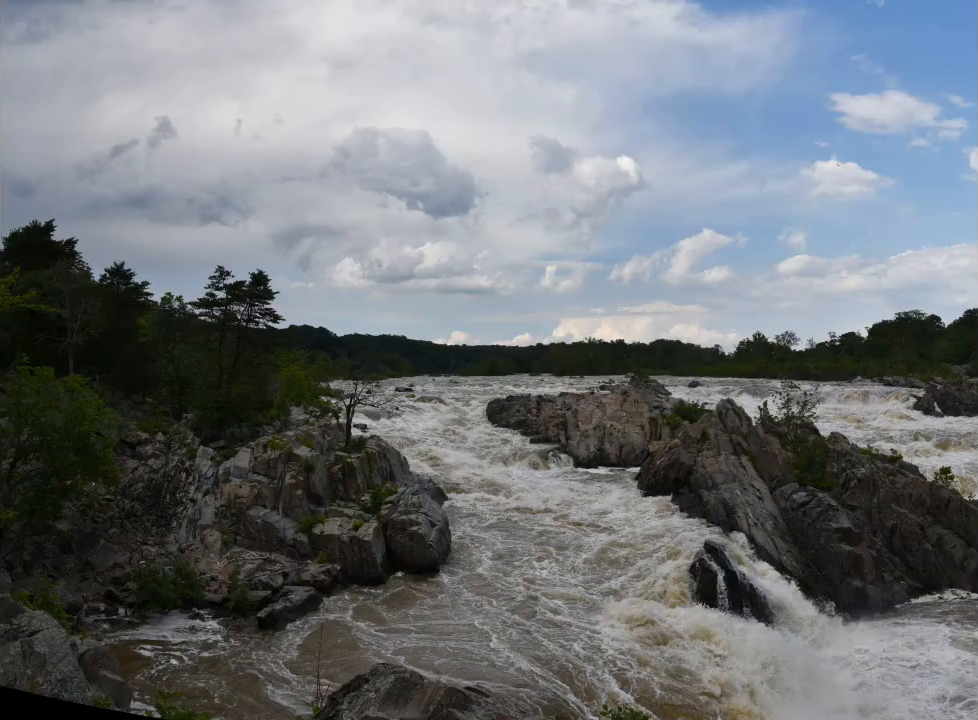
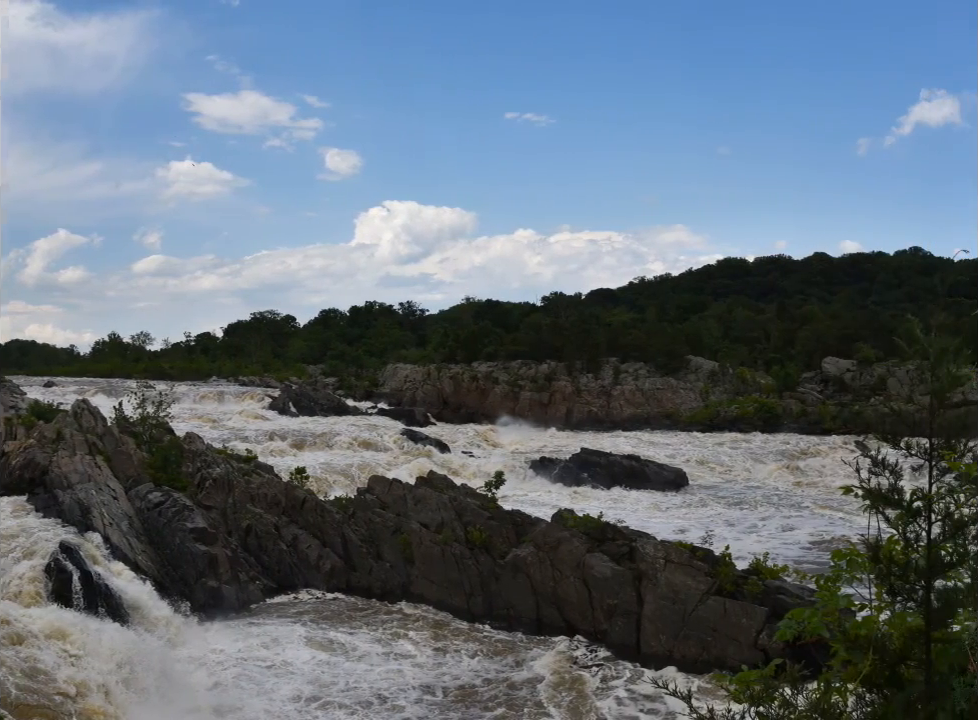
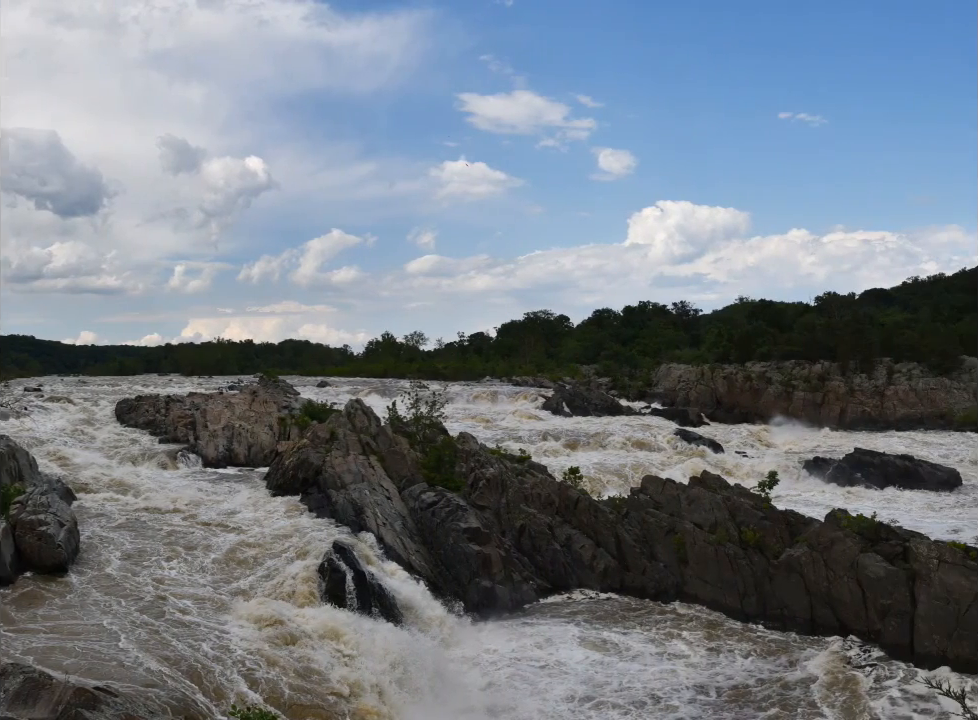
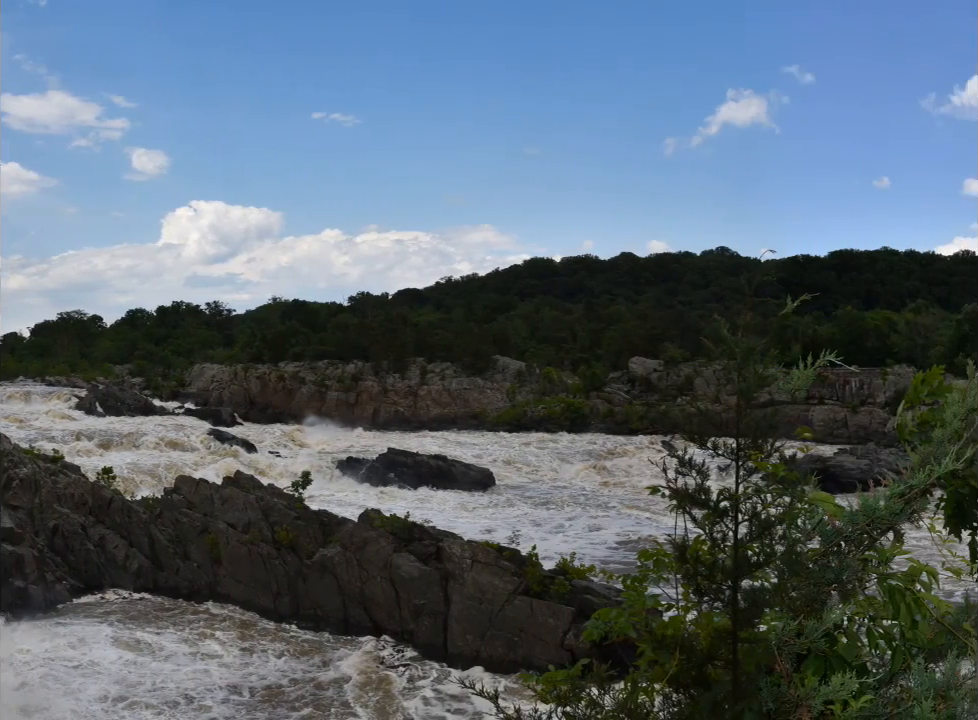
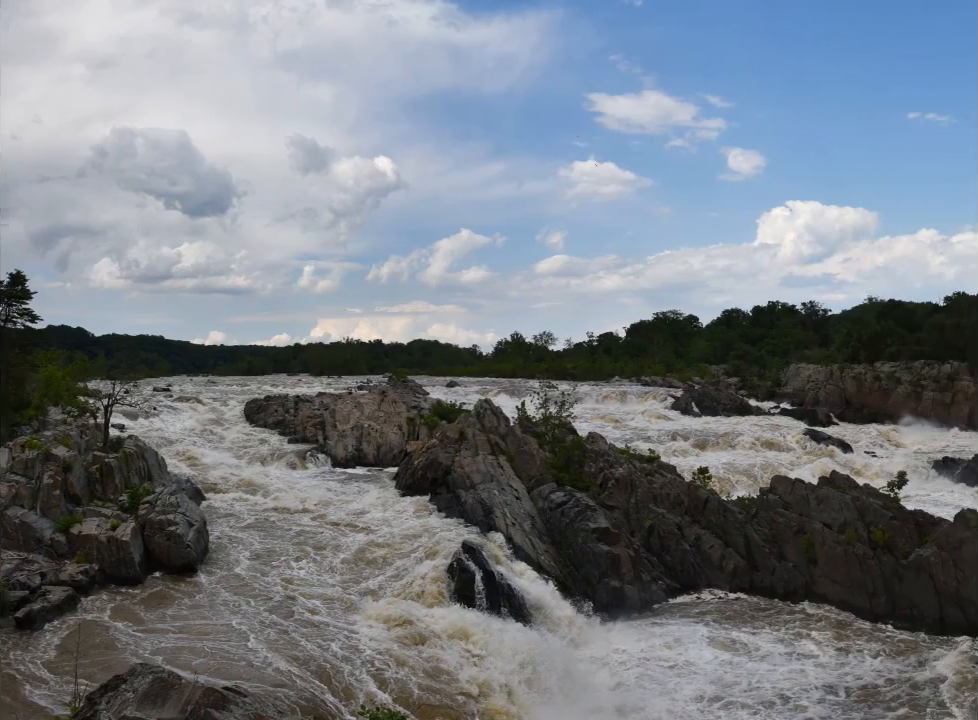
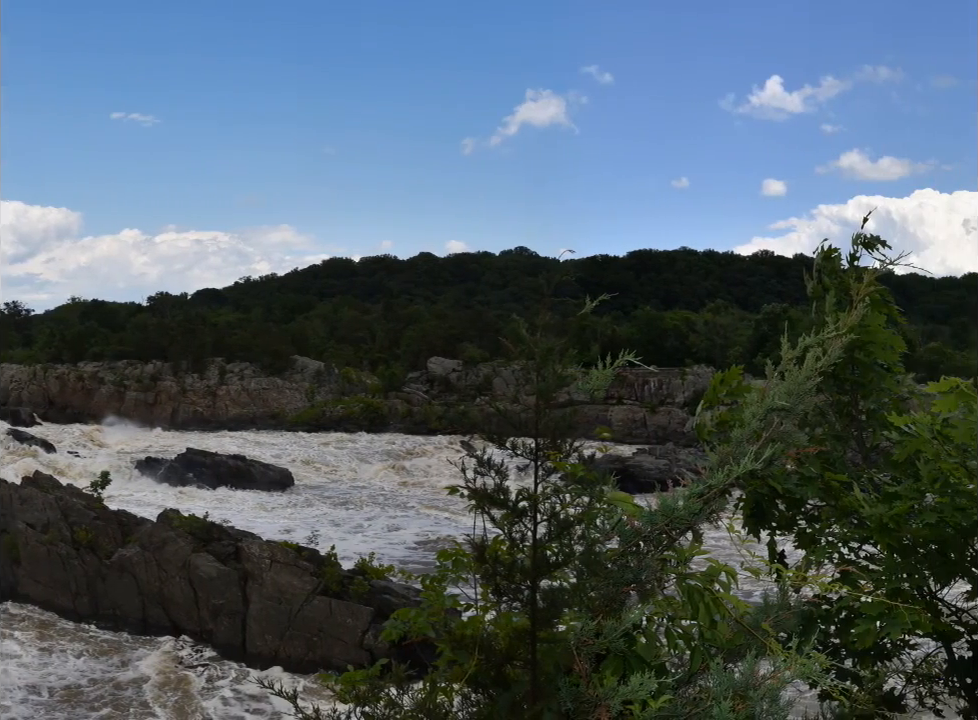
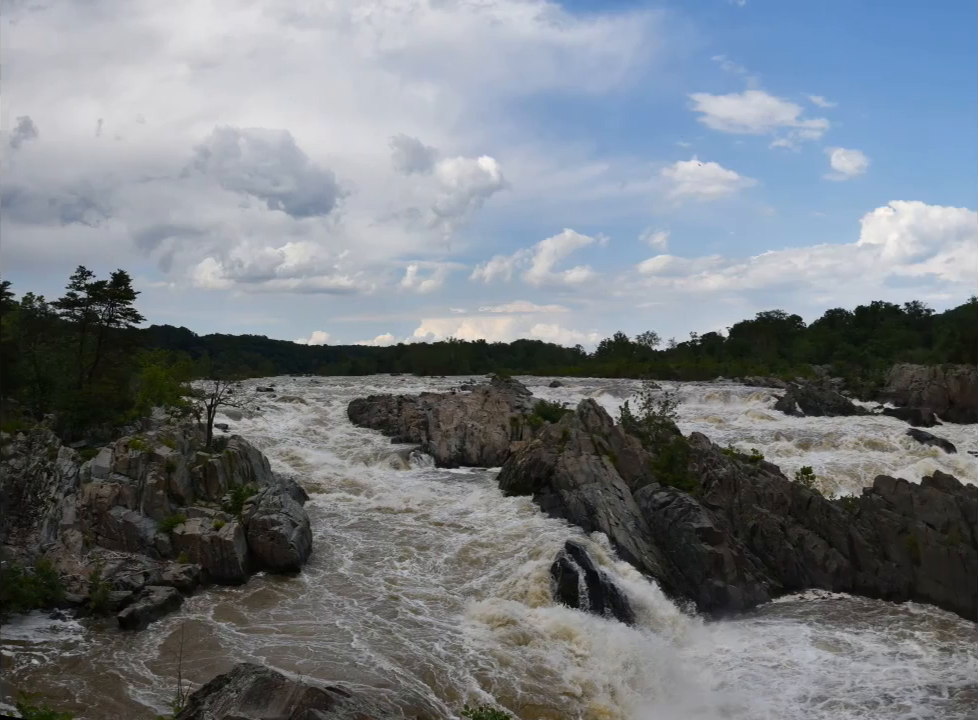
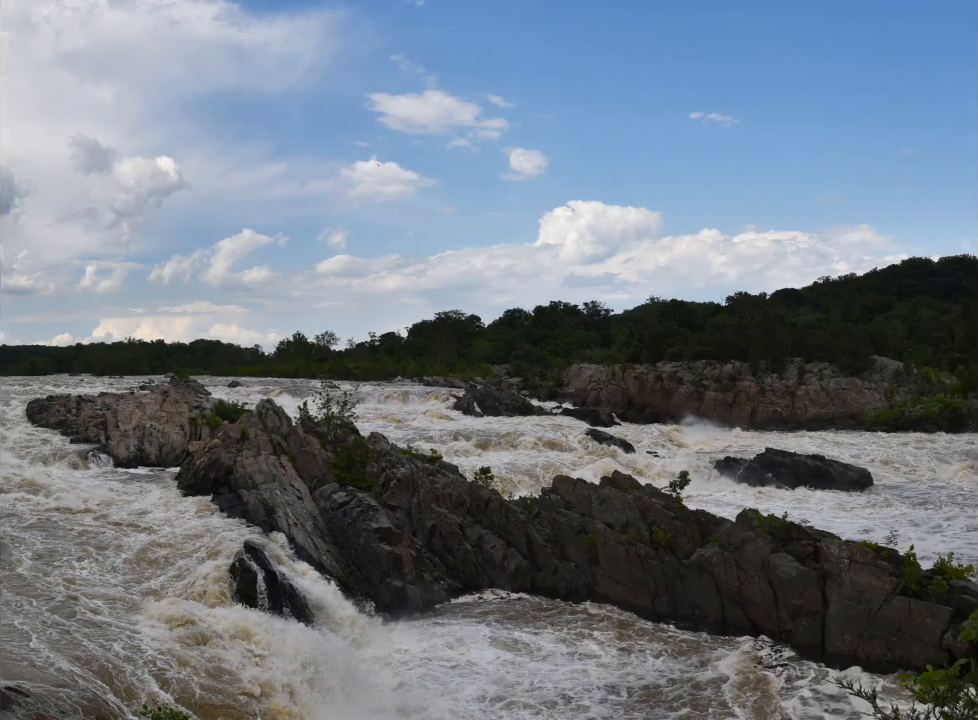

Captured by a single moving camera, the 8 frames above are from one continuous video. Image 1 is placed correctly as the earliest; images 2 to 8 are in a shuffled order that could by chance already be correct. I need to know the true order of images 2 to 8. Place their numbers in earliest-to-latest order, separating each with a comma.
7, 5, 3, 8, 2, 4, 6
